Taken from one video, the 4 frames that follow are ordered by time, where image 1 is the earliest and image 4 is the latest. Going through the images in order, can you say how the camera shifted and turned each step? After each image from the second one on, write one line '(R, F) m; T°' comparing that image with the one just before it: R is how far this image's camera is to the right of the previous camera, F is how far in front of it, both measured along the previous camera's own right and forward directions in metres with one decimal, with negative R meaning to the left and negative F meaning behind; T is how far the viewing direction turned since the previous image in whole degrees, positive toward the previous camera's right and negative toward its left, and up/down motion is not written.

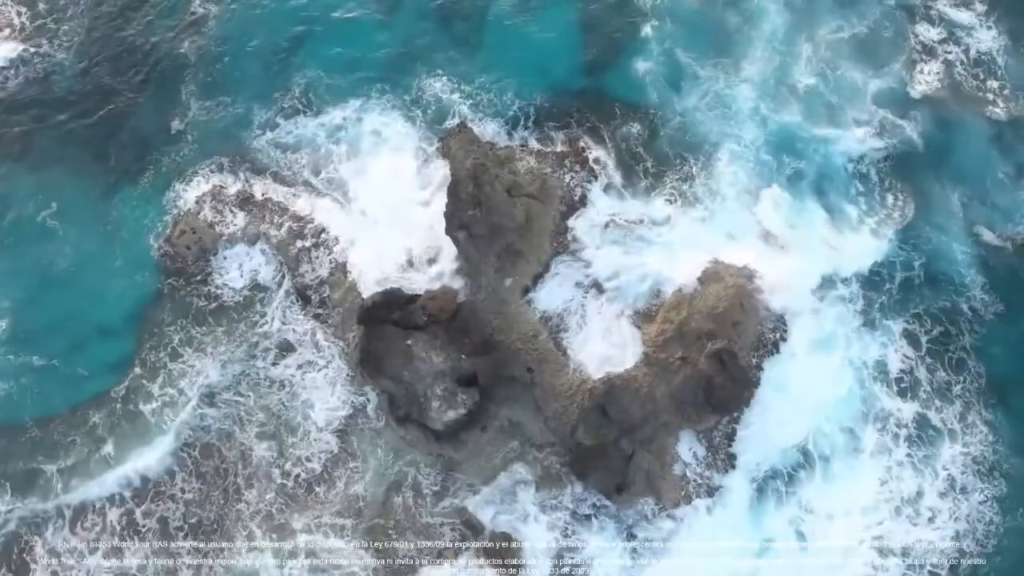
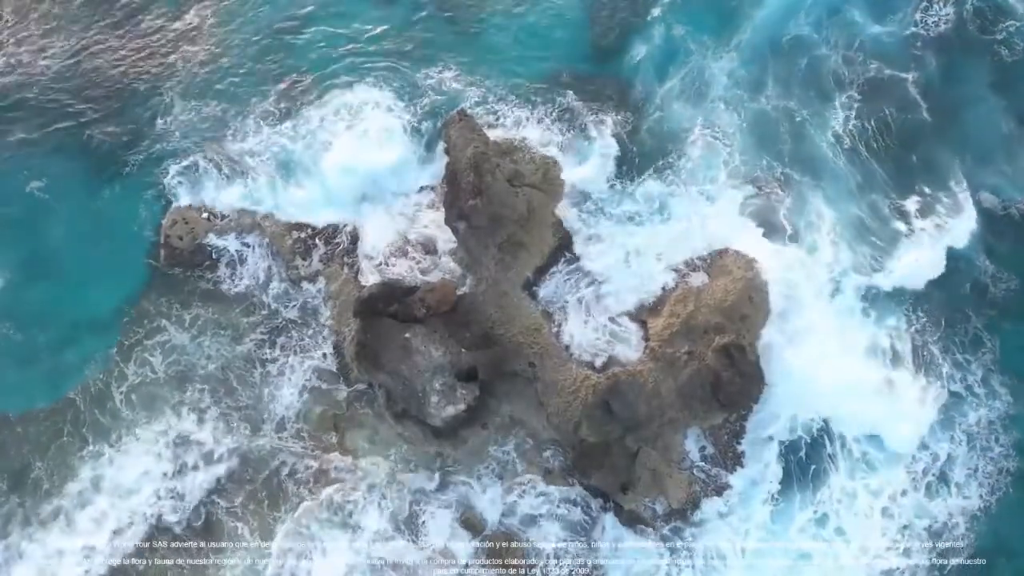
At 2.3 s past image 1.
(+0.1, +1.0) m; 0°
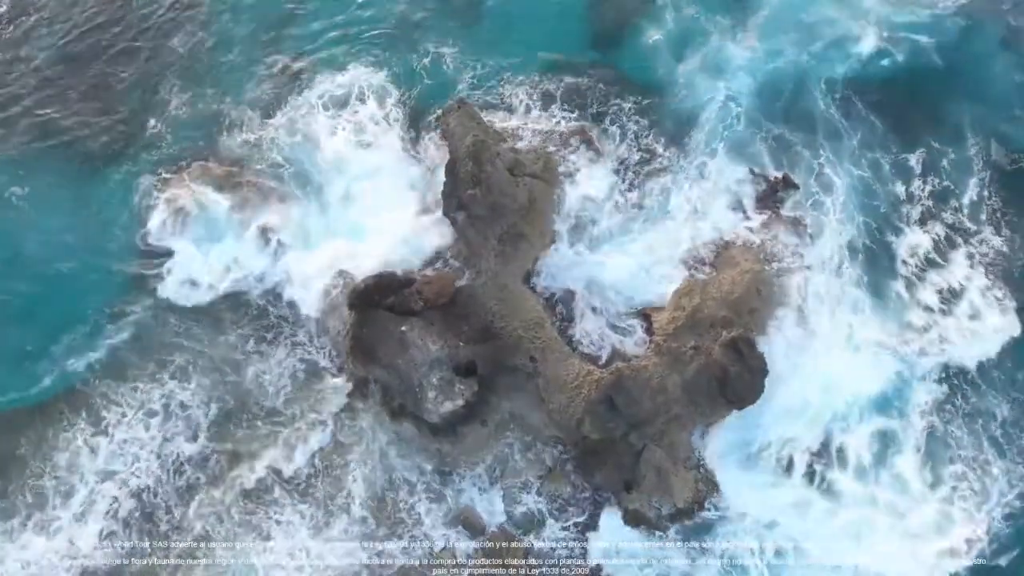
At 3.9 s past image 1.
(+0.1, +1.0) m; 0°
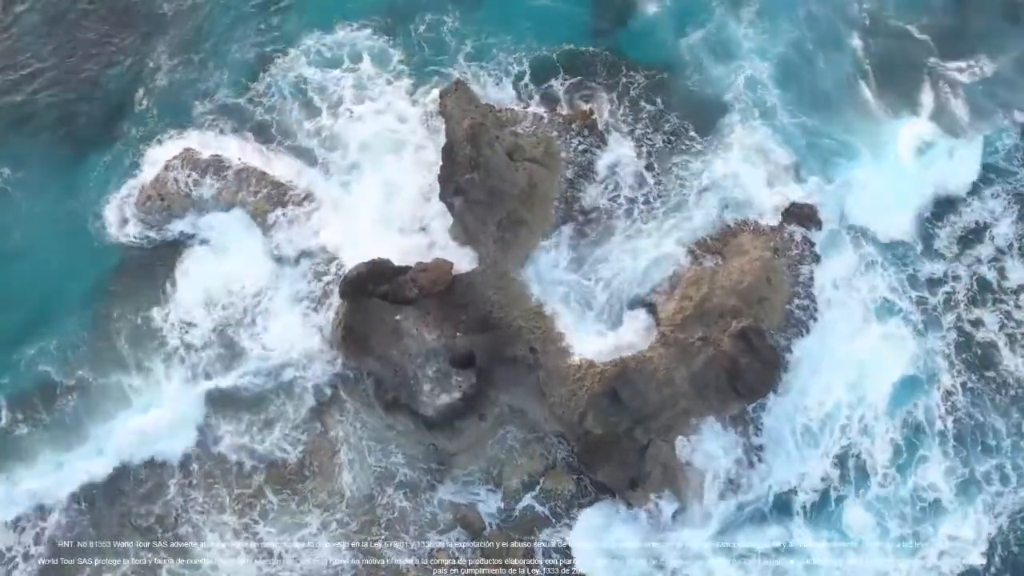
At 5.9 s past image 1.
(0.0, +1.4) m; 0°
